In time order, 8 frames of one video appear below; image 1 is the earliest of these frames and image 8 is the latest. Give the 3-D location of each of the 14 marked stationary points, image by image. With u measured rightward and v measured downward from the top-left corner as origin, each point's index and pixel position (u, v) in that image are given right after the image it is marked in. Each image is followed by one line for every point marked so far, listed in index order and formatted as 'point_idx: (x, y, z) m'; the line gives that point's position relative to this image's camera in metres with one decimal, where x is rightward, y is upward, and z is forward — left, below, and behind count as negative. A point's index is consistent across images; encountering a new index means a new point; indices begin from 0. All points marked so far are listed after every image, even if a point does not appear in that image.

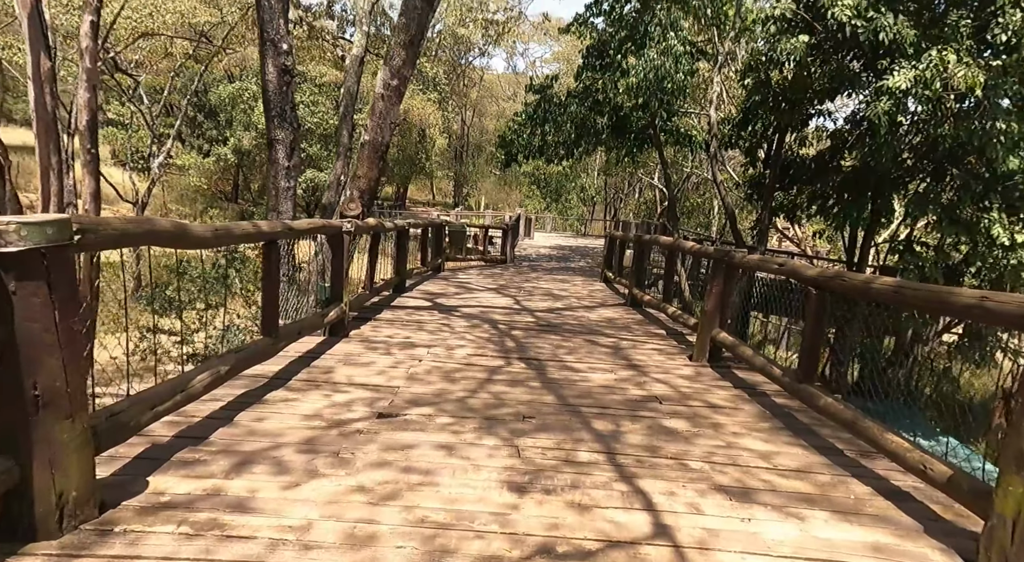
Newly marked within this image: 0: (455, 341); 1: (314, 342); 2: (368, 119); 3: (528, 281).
0: (-0.4, -0.4, +4.7) m
1: (-1.1, -0.3, +4.2) m
2: (-1.1, +1.3, +5.8) m
3: (+0.2, 0.0, +9.8) m
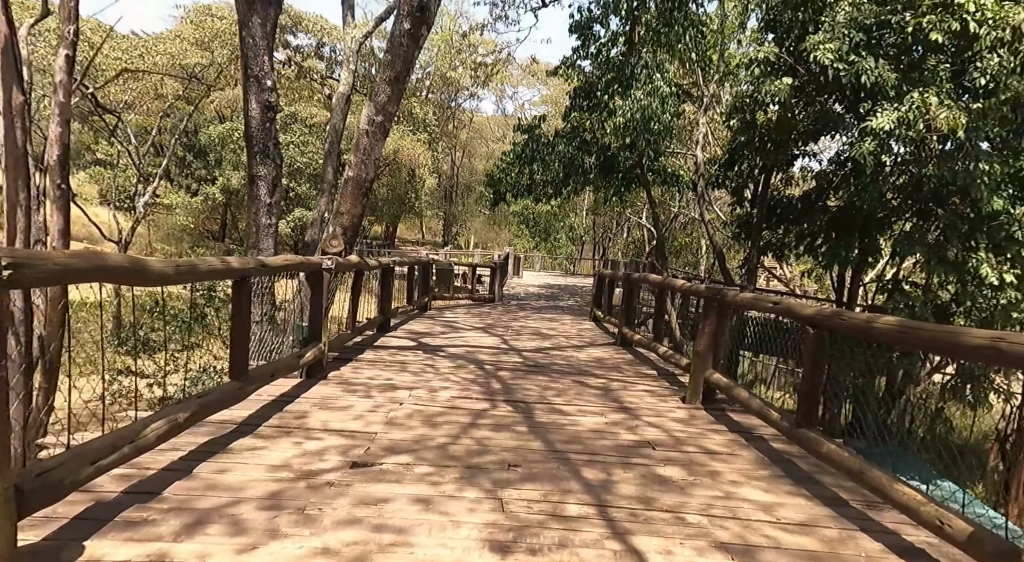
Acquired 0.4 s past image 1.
0: (-0.4, -0.6, +4.5) m
1: (-1.2, -0.6, +4.0) m
2: (-1.2, +1.0, +5.7) m
3: (0.0, -0.5, +9.6) m
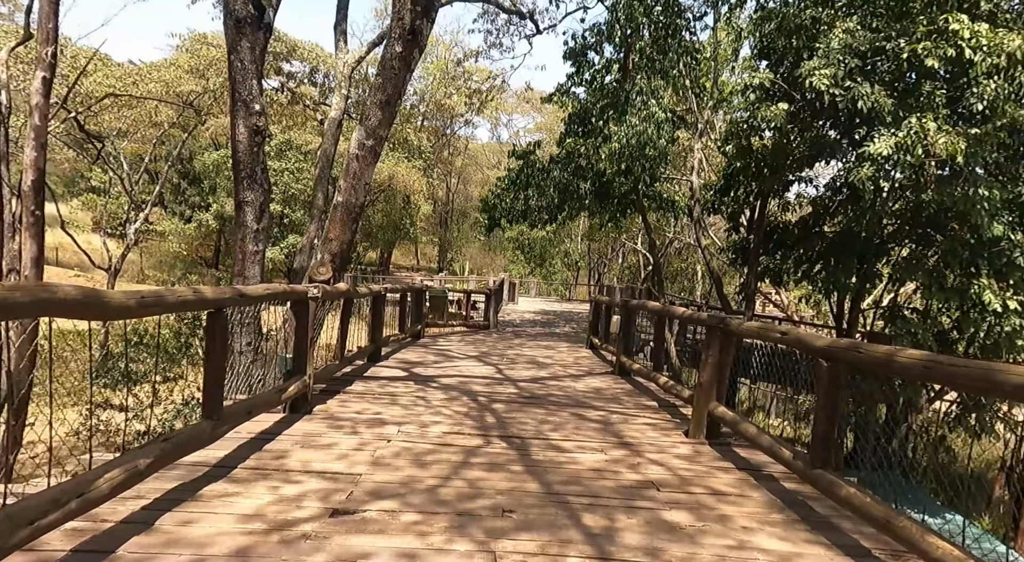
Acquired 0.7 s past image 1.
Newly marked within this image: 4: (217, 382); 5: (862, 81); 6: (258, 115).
0: (-0.5, -0.8, +4.3) m
1: (-1.2, -0.7, +3.8) m
2: (-1.3, +0.7, +5.6) m
3: (0.0, -0.8, +9.4) m
4: (-1.2, -0.4, +3.0) m
5: (+3.5, +2.0, +7.5) m
6: (-1.8, +1.2, +5.5) m
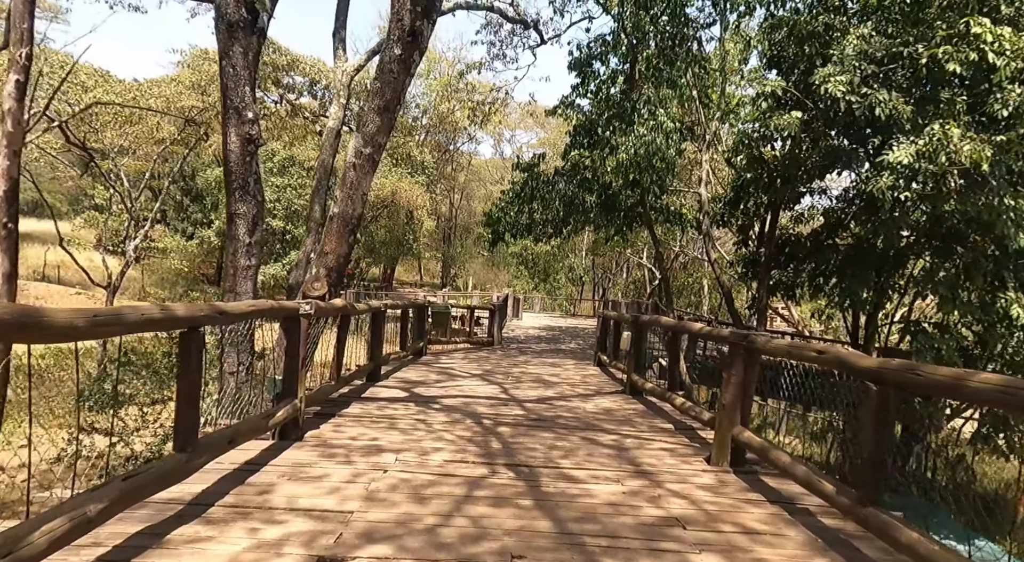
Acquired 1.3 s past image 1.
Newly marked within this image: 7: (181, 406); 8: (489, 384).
0: (-0.4, -0.9, +4.0) m
1: (-1.2, -0.8, +3.5) m
2: (-1.2, +0.6, +5.3) m
3: (0.0, -1.0, +9.1) m
4: (-1.1, -0.5, +2.7) m
5: (+3.5, +1.9, +7.2) m
6: (-1.8, +1.1, +5.2) m
7: (-1.2, -0.4, +2.7) m
8: (-0.2, -1.0, +7.0) m
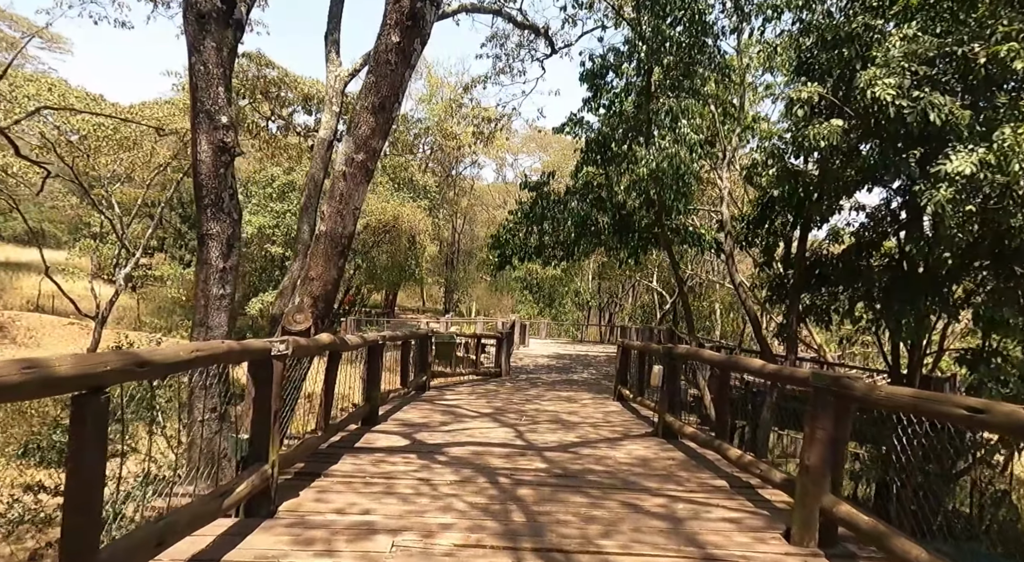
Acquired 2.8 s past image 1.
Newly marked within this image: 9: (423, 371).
0: (-0.3, -1.0, +3.2) m
1: (-1.1, -0.9, +2.7) m
2: (-1.1, +0.4, +4.5) m
3: (+0.2, -1.3, +8.3) m
4: (-1.0, -0.6, +1.9) m
5: (+3.6, +1.6, +6.5) m
6: (-1.7, +0.9, +4.5) m
7: (-1.1, -0.5, +1.9) m
8: (-0.1, -1.2, +6.2) m
9: (-1.0, -1.0, +8.2) m
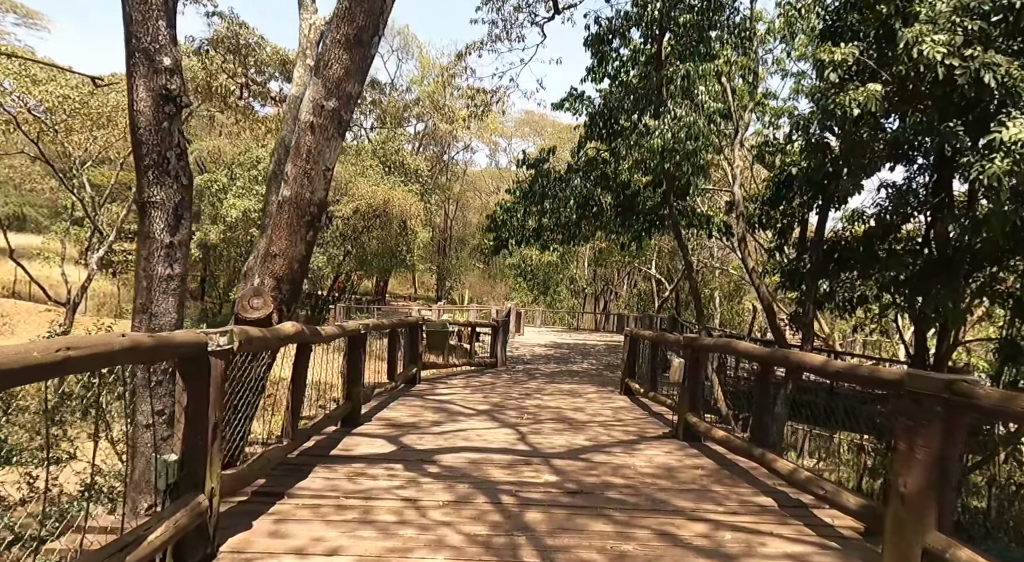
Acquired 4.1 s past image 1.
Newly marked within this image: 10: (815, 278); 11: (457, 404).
0: (-0.3, -0.9, +2.5) m
1: (-1.0, -0.8, +2.0) m
2: (-1.1, +0.6, +3.8) m
3: (+0.2, -1.1, +7.6) m
4: (-1.0, -0.5, +1.2) m
5: (+3.7, +1.8, +5.8) m
6: (-1.7, +1.0, +3.7) m
7: (-1.0, -0.5, +1.2) m
8: (-0.1, -1.1, +5.5) m
9: (-1.0, -0.8, +7.5) m
10: (+3.7, 0.0, +9.5) m
11: (-0.5, -1.1, +6.6) m
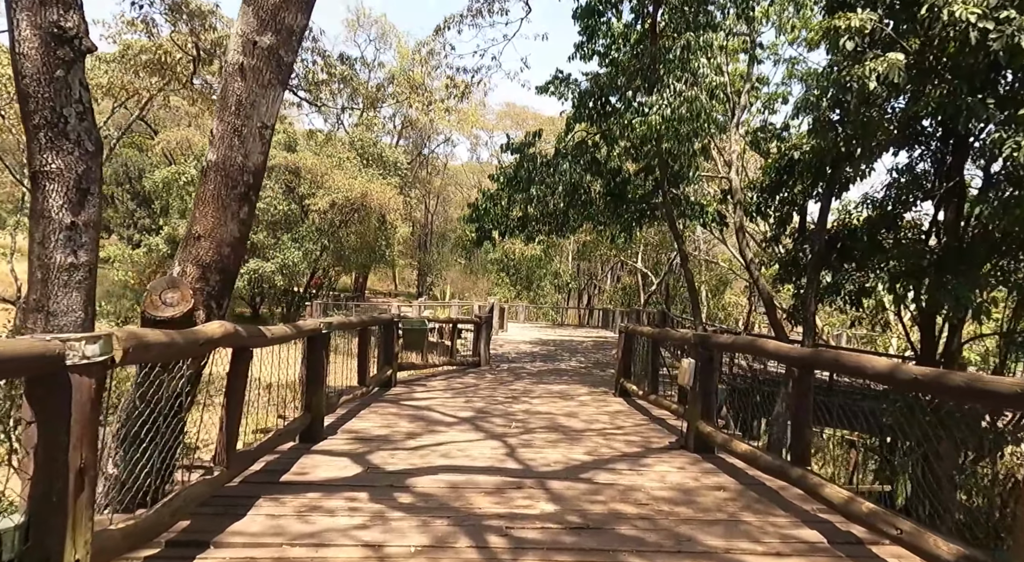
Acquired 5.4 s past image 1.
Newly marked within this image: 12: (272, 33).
0: (-0.3, -0.9, +1.8) m
1: (-1.0, -0.8, +1.3) m
2: (-1.2, +0.6, +3.1) m
3: (0.0, -1.1, +6.9) m
4: (-1.0, -0.5, +0.5) m
5: (+3.5, +1.9, +5.2) m
6: (-1.7, +1.0, +3.0) m
7: (-1.0, -0.4, +0.5) m
8: (-0.2, -1.0, +4.8) m
9: (-1.1, -0.7, +6.8) m
10: (+3.6, +0.1, +8.9) m
11: (-0.6, -1.0, +5.9) m
12: (-0.9, +0.9, +3.1) m
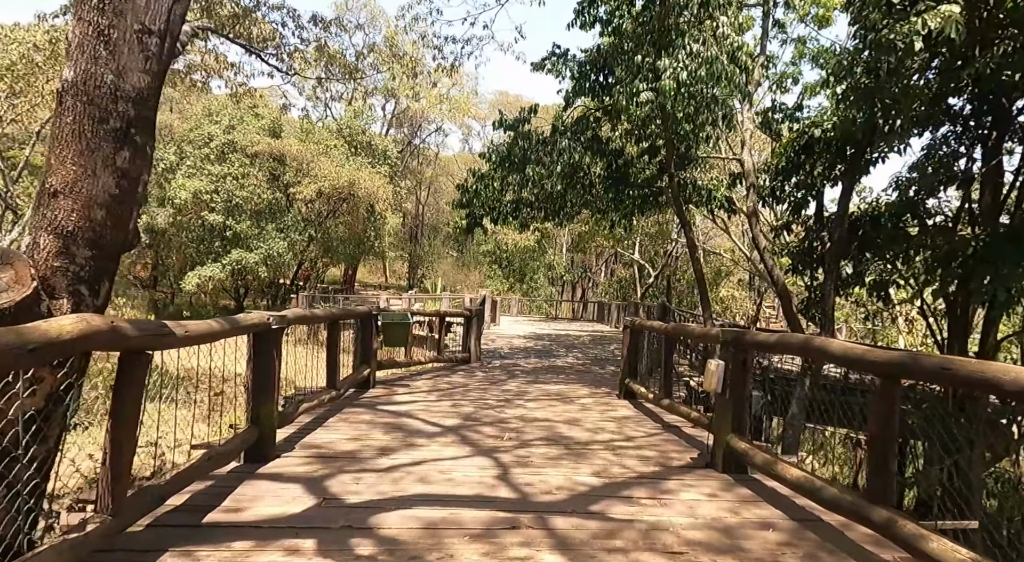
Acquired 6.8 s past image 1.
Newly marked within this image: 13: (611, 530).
0: (-0.3, -0.8, +1.0) m
1: (-1.0, -0.7, +0.5) m
2: (-1.2, +0.7, +2.3) m
3: (0.0, -1.0, +6.1) m
4: (-1.0, -0.4, -0.3) m
5: (+3.5, +1.9, +4.4) m
6: (-1.7, +1.1, +2.2) m
7: (-1.0, -0.4, -0.3) m
8: (-0.2, -0.9, +4.1) m
9: (-1.2, -0.6, +6.0) m
10: (+3.5, +0.2, +8.1) m
11: (-0.6, -0.9, +5.1) m
12: (-0.9, +1.0, +2.3) m
13: (+0.4, -0.9, +2.7) m
